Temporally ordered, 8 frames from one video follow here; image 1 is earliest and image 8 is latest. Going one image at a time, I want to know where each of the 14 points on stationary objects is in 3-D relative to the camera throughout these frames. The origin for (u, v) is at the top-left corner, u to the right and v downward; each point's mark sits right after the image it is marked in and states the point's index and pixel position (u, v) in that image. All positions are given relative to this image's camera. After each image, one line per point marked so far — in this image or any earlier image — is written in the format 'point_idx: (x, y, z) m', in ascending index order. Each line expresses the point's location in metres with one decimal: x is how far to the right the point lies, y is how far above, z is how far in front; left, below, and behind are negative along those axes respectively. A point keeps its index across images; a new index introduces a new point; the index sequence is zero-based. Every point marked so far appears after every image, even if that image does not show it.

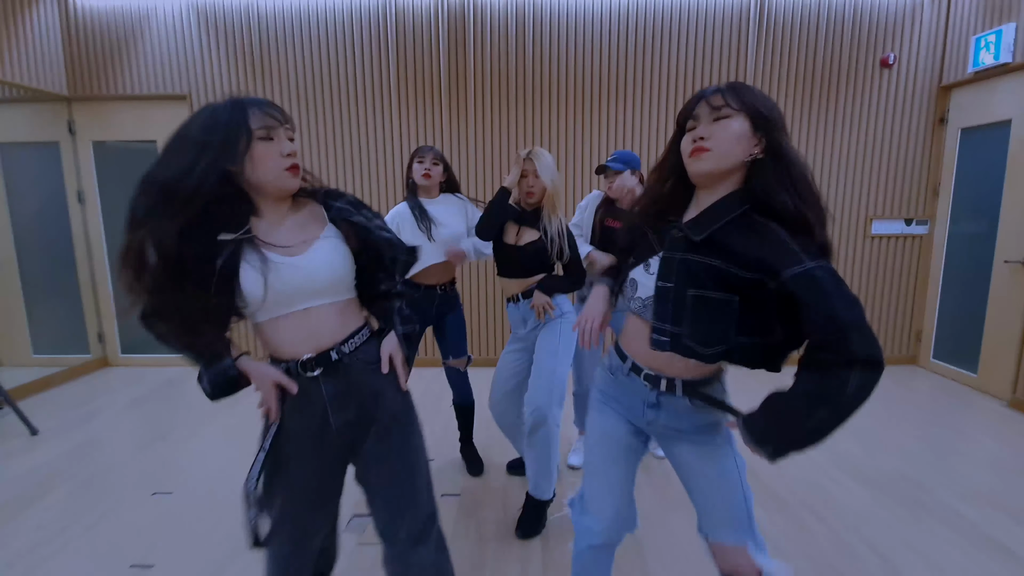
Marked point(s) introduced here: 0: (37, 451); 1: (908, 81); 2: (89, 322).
0: (-2.7, -0.9, +2.9) m
1: (+2.9, +1.5, +3.8) m
2: (-3.5, -0.3, +4.2) m
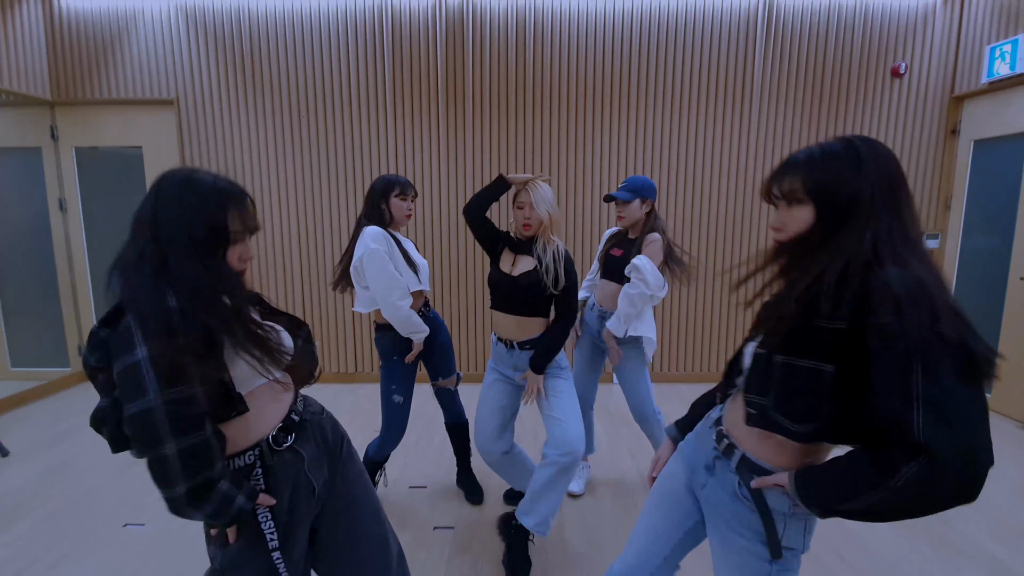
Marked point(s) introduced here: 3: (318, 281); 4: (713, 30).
0: (-2.7, -1.0, +2.8) m
1: (+2.9, +1.4, +3.7) m
2: (-3.5, -0.4, +4.0) m
3: (-1.4, +0.1, +3.9) m
4: (+1.4, +1.8, +3.6) m
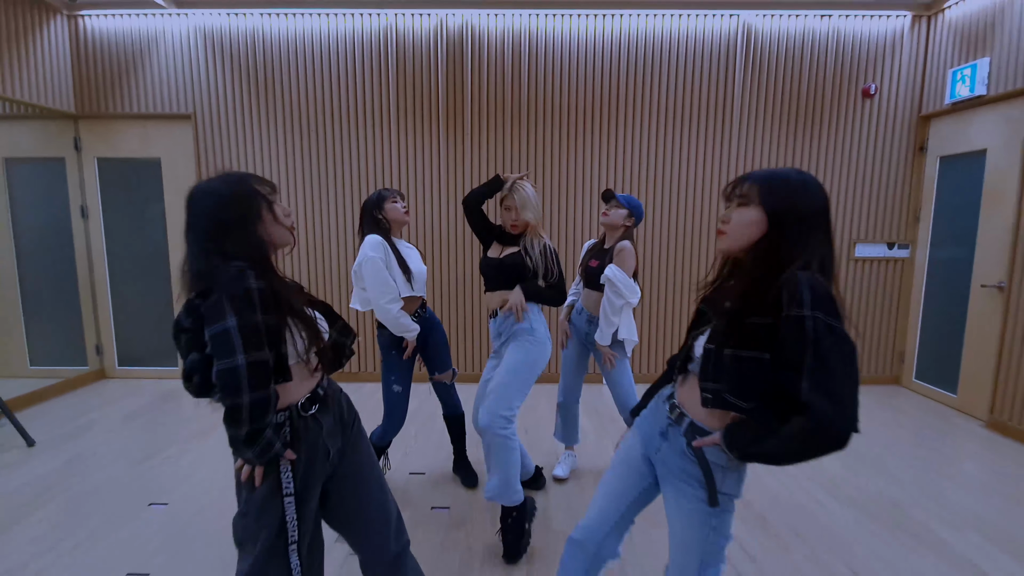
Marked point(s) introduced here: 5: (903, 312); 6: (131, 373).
0: (-2.8, -1.0, +3.0) m
1: (+2.9, +1.4, +3.9) m
2: (-3.5, -0.4, +4.3) m
3: (-1.5, 0.0, +4.1) m
4: (+1.4, +1.8, +3.9) m
5: (+3.1, -0.2, +4.1) m
6: (-3.2, -0.7, +4.4) m
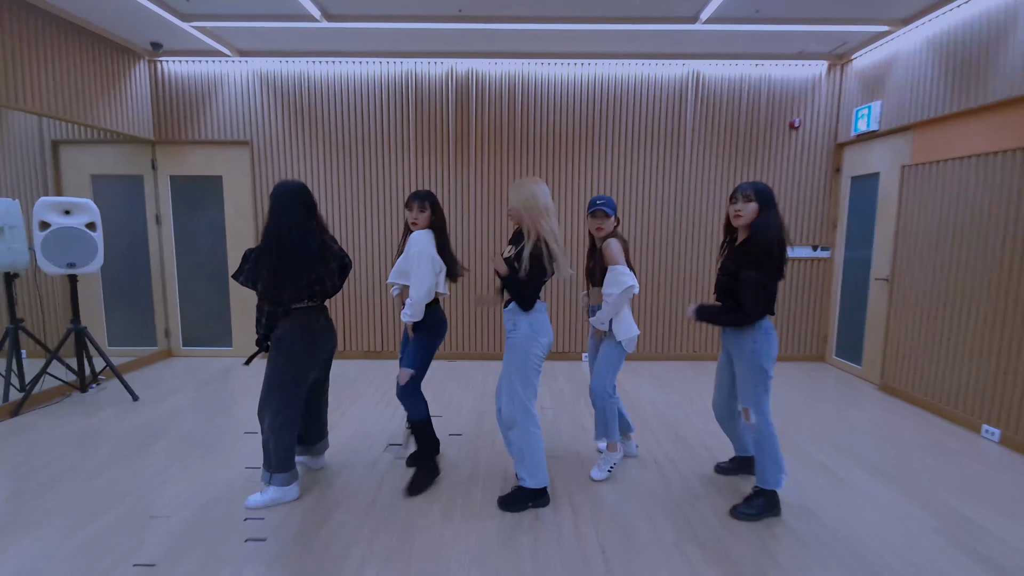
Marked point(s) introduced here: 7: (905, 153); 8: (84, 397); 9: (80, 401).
0: (-2.8, -0.9, +3.9) m
1: (+2.8, +1.4, +4.9) m
2: (-3.6, -0.3, +5.2) m
3: (-1.5, +0.1, +5.0) m
4: (+1.3, +1.8, +4.8) m
5: (+3.1, -0.1, +5.1) m
6: (-3.3, -0.7, +5.2) m
7: (+3.2, +1.1, +4.2) m
8: (-3.4, -0.9, +4.0) m
9: (-3.3, -0.9, +4.0) m
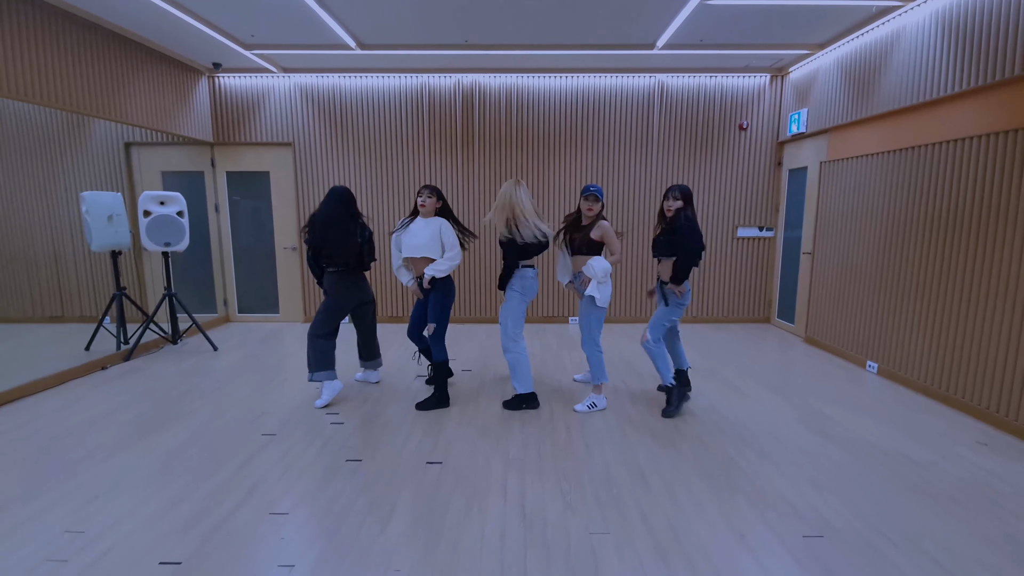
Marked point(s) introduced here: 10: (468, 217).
0: (-2.8, -0.7, +5.0) m
1: (+2.8, +1.7, +5.9) m
2: (-3.6, 0.0, +6.2) m
3: (-1.6, +0.4, +6.1) m
4: (+1.3, +2.1, +5.8) m
5: (+3.1, +0.2, +6.1) m
6: (-3.3, -0.4, +6.3) m
7: (+3.1, +1.4, +5.2) m
8: (-3.4, -0.6, +5.1) m
9: (-3.4, -0.6, +5.1) m
10: (-0.5, +0.8, +6.0) m
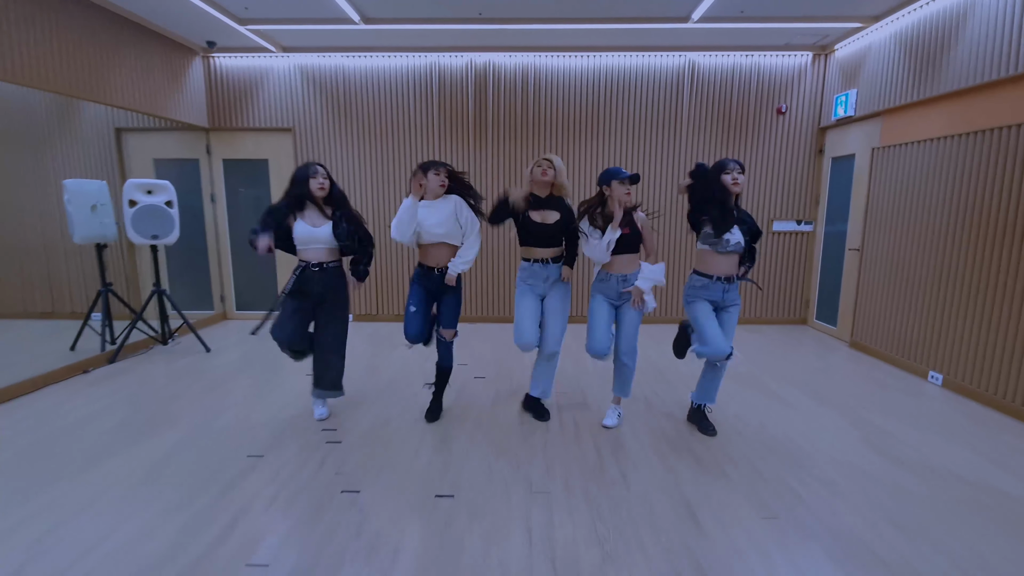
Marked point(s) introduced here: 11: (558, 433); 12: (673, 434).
0: (-2.7, -0.7, +4.6) m
1: (+3.0, +1.7, +5.4) m
2: (-3.4, 0.0, +5.9) m
3: (-1.4, +0.4, +5.7) m
4: (+1.5, +2.1, +5.3) m
5: (+3.2, +0.2, +5.6) m
6: (-3.1, -0.3, +6.0) m
7: (+3.3, +1.4, +4.7) m
8: (-3.2, -0.6, +4.8) m
9: (-3.2, -0.6, +4.7) m
10: (-0.3, +0.9, +5.6) m
11: (+0.3, -0.9, +3.0) m
12: (+0.9, -0.9, +3.0) m
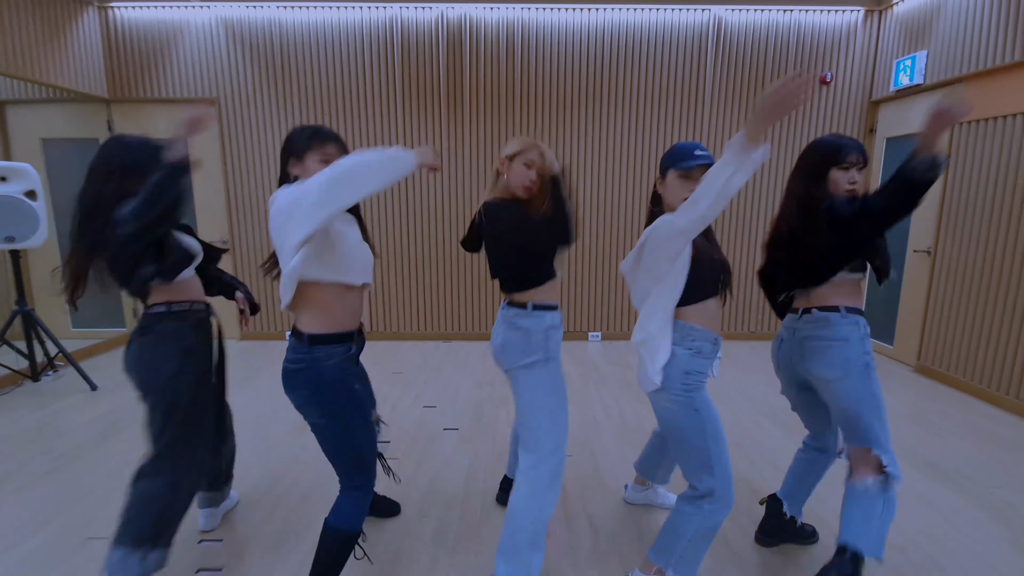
0: (-2.8, -0.8, +3.5) m
1: (+2.8, +1.6, +4.4) m
2: (-3.6, -0.1, +4.7) m
3: (-1.5, +0.3, +4.6) m
4: (+1.3, +2.0, +4.3) m
5: (+3.1, +0.1, +4.7) m
6: (-3.3, -0.4, +4.8) m
7: (+3.2, +1.3, +3.7) m
8: (-3.4, -0.7, +3.6) m
9: (-3.3, -0.7, +3.6) m
10: (-0.5, +0.8, +4.5) m
11: (+0.2, -1.0, +2.0) m
12: (+0.9, -1.0, +2.0) m
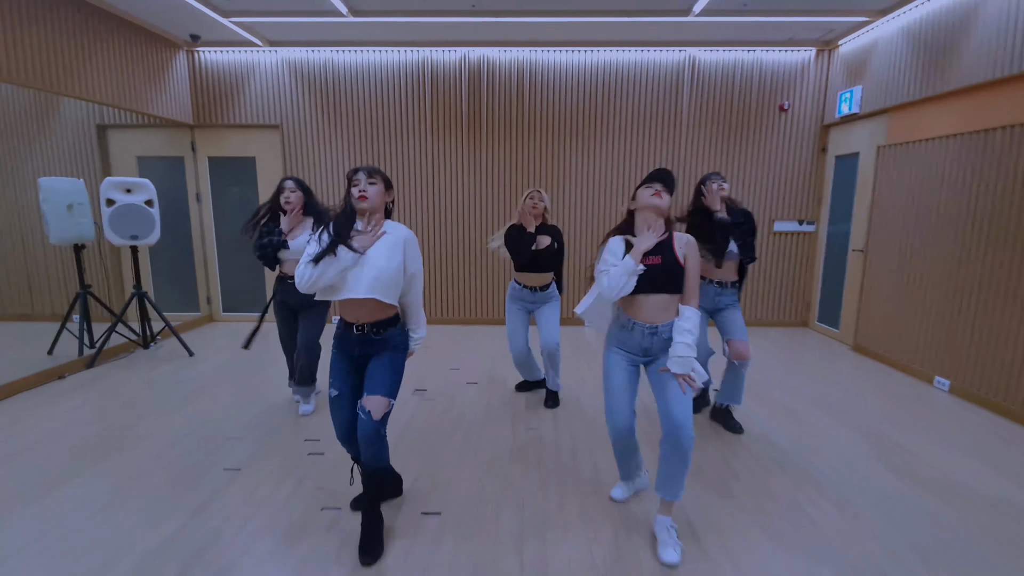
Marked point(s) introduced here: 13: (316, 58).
0: (-2.7, -0.7, +4.4) m
1: (+2.9, +1.7, +5.2) m
2: (-3.5, 0.0, +5.7) m
3: (-1.4, +0.4, +5.5) m
4: (+1.4, +2.1, +5.2) m
5: (+3.2, +0.2, +5.5) m
6: (-3.2, -0.3, +5.8) m
7: (+3.3, +1.4, +4.5) m
8: (-3.3, -0.6, +4.6) m
9: (-3.3, -0.6, +4.5) m
10: (-0.4, +0.8, +5.4) m
11: (+0.2, -0.9, +2.9) m
12: (+0.9, -0.9, +2.8) m
13: (-2.0, +2.3, +5.2) m
